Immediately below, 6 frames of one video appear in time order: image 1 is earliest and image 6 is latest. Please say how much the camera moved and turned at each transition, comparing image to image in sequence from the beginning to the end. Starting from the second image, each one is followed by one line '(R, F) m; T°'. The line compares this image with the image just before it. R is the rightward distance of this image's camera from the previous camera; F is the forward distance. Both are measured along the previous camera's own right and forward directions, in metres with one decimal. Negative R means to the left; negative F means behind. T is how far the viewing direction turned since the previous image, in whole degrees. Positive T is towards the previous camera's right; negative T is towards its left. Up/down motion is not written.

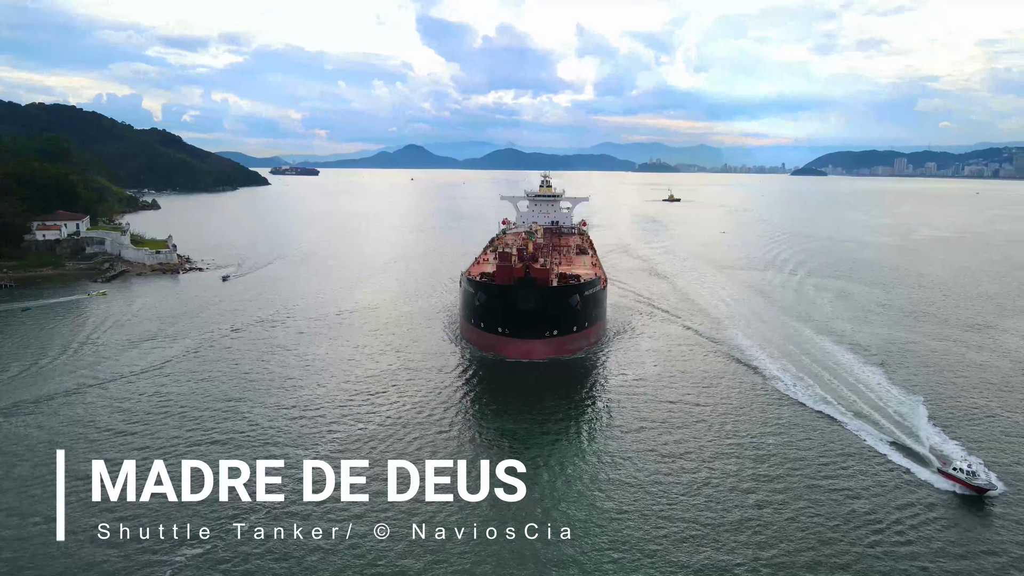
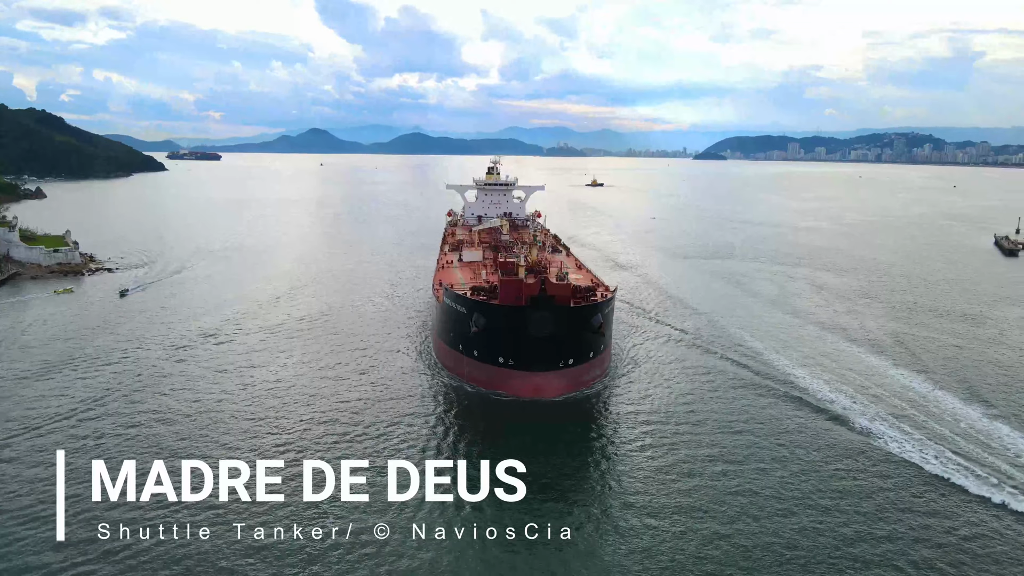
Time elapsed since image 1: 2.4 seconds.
(-2.2, +3.4) m; +7°
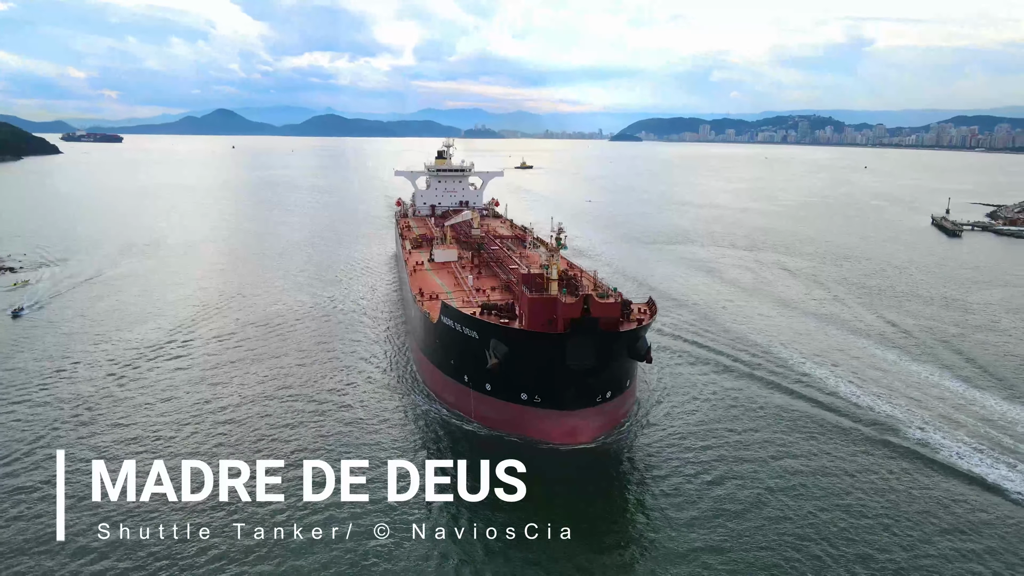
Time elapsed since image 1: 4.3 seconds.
(-1.7, +3.0) m; +6°
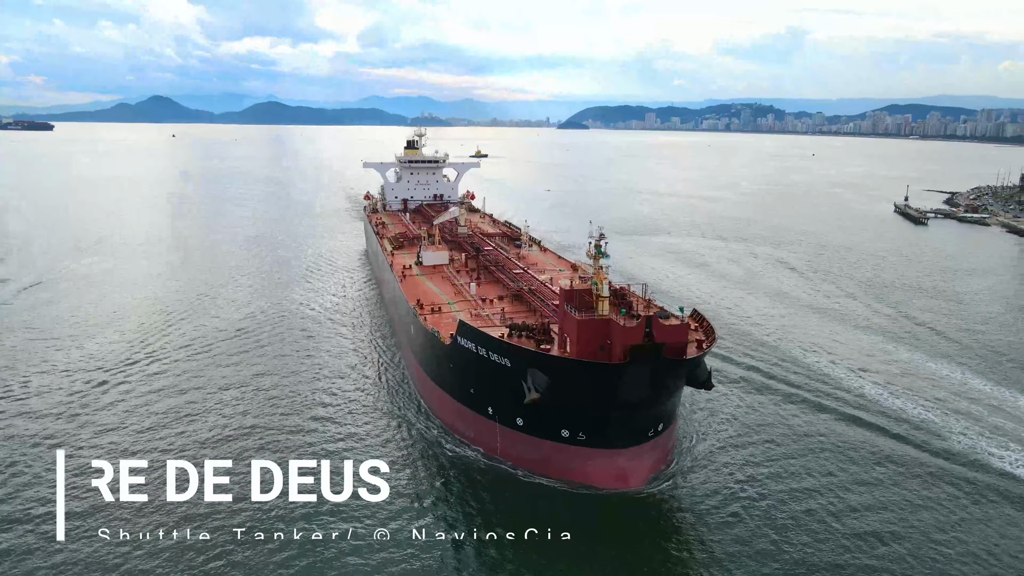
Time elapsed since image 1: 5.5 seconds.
(-1.3, +2.0) m; +4°
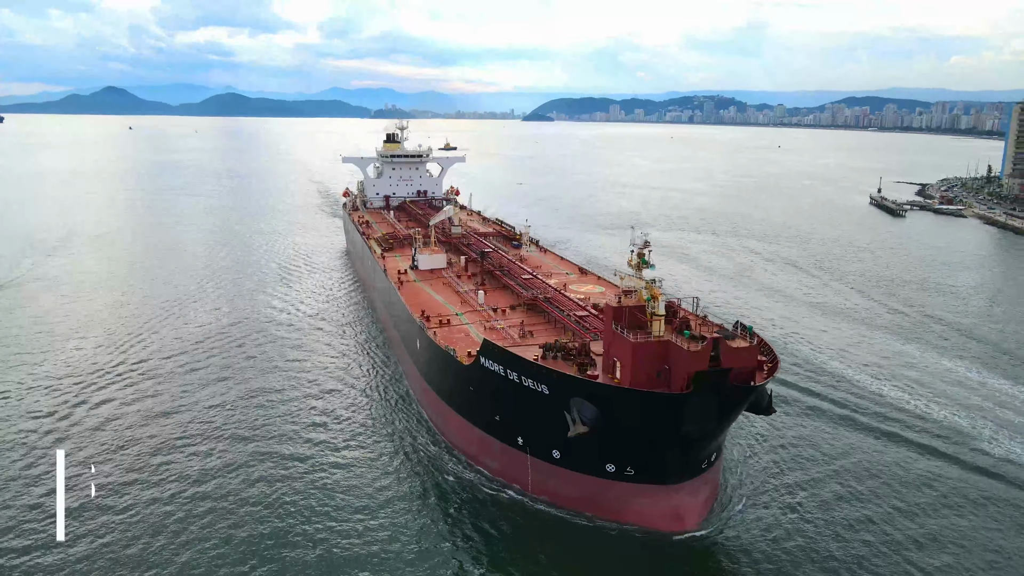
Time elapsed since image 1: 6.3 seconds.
(-1.0, +1.3) m; +3°
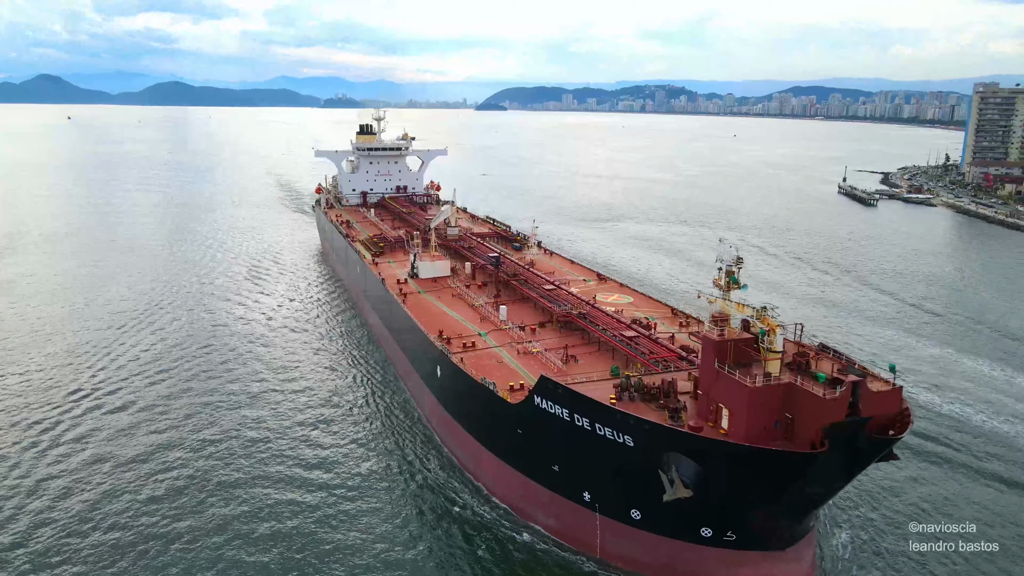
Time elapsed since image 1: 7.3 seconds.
(-1.3, +1.7) m; +4°
